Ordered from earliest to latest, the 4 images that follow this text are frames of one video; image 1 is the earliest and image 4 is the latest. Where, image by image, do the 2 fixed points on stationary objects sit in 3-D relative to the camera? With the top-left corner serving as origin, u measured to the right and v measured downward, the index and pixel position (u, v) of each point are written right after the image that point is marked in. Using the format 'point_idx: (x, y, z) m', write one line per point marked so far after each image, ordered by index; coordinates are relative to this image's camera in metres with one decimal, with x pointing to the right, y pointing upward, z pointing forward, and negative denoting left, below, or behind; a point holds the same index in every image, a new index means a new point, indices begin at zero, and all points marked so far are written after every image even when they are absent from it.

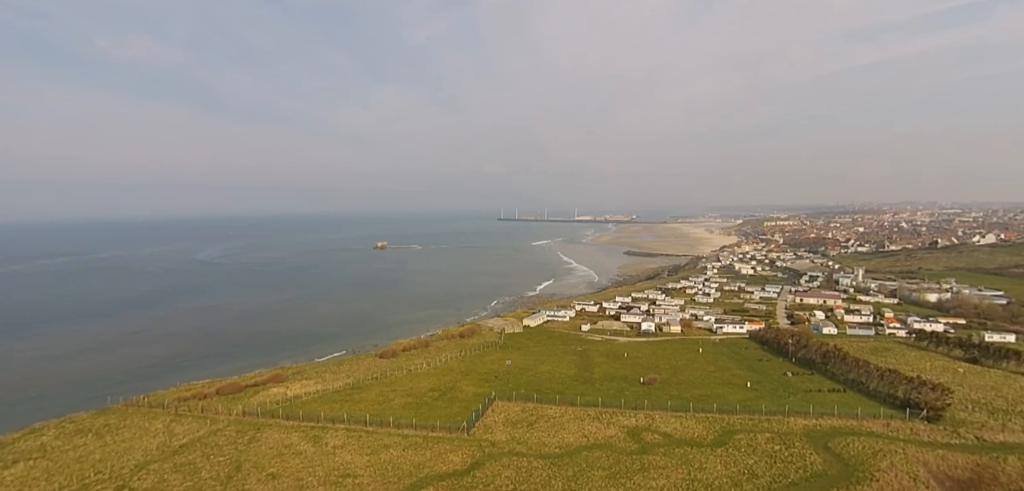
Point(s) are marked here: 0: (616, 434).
0: (+3.5, -6.4, +18.8) m
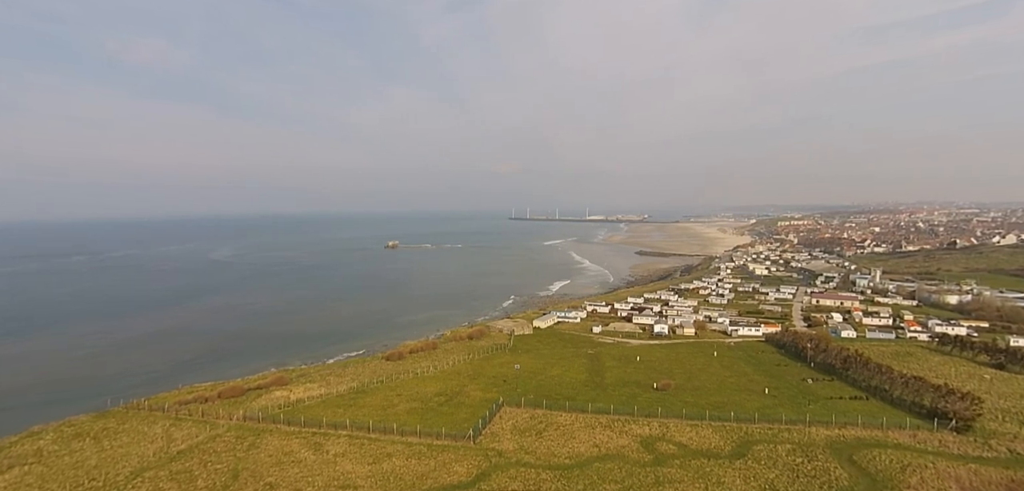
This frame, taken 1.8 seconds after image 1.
0: (+3.8, -6.5, +18.0) m
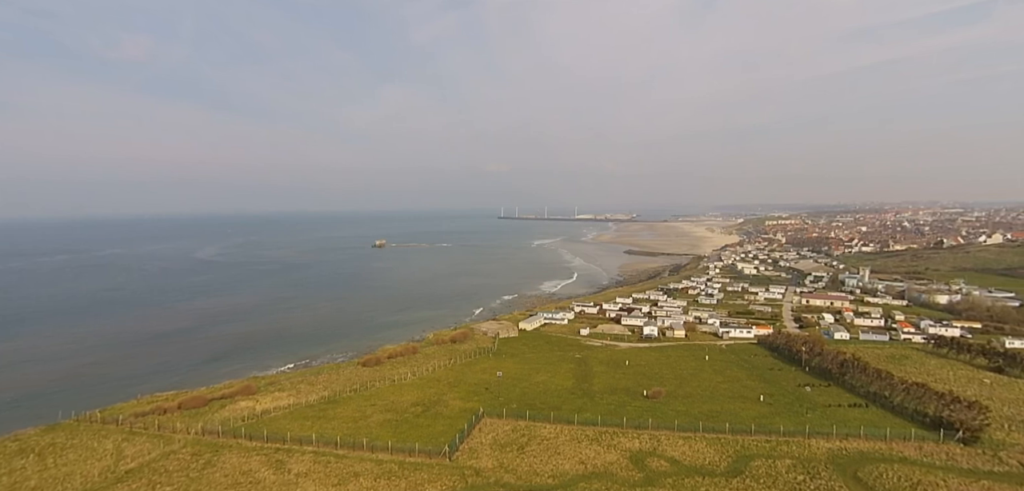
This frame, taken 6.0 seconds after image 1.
0: (+3.2, -6.5, +16.7) m
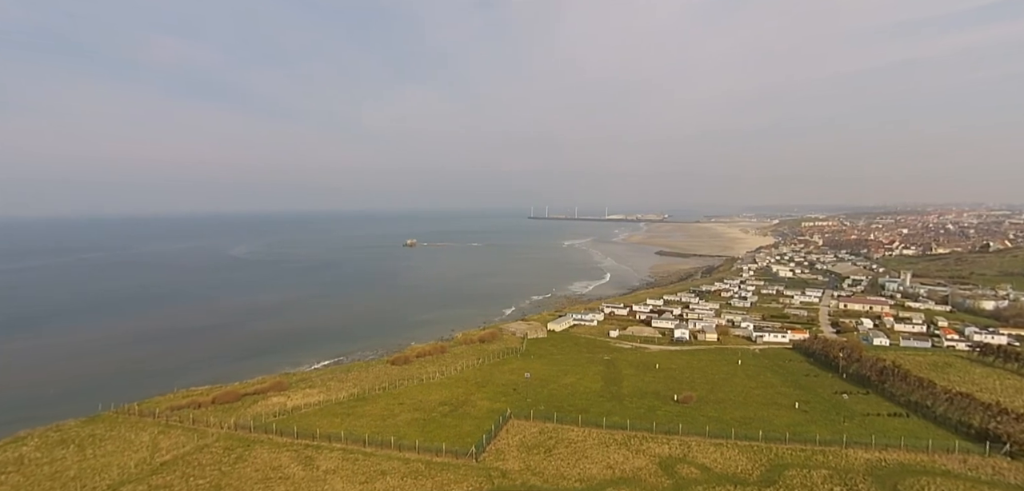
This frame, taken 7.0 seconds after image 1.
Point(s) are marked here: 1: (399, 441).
0: (+4.0, -6.5, +16.4) m
1: (-3.7, -6.3, +17.9) m
